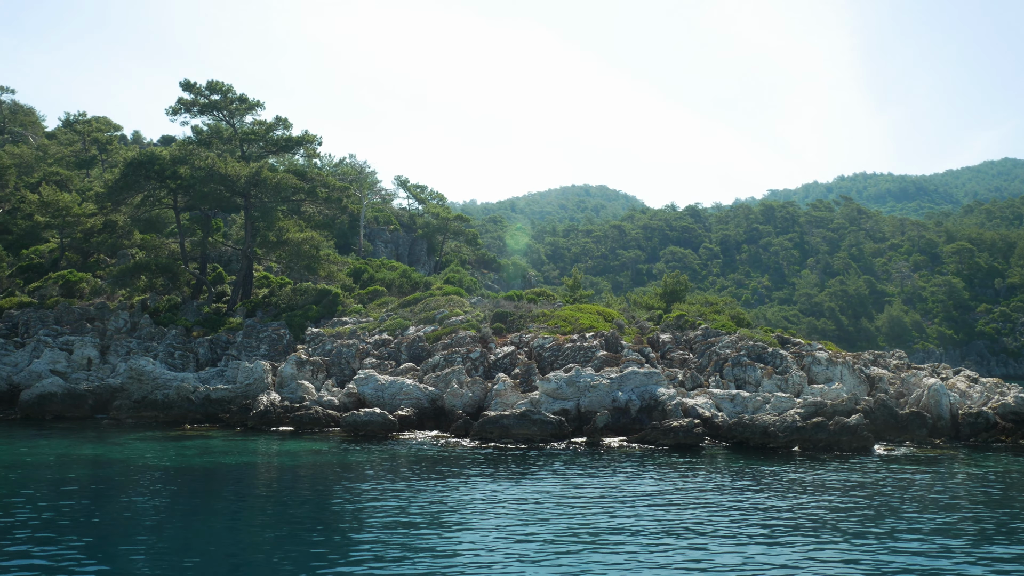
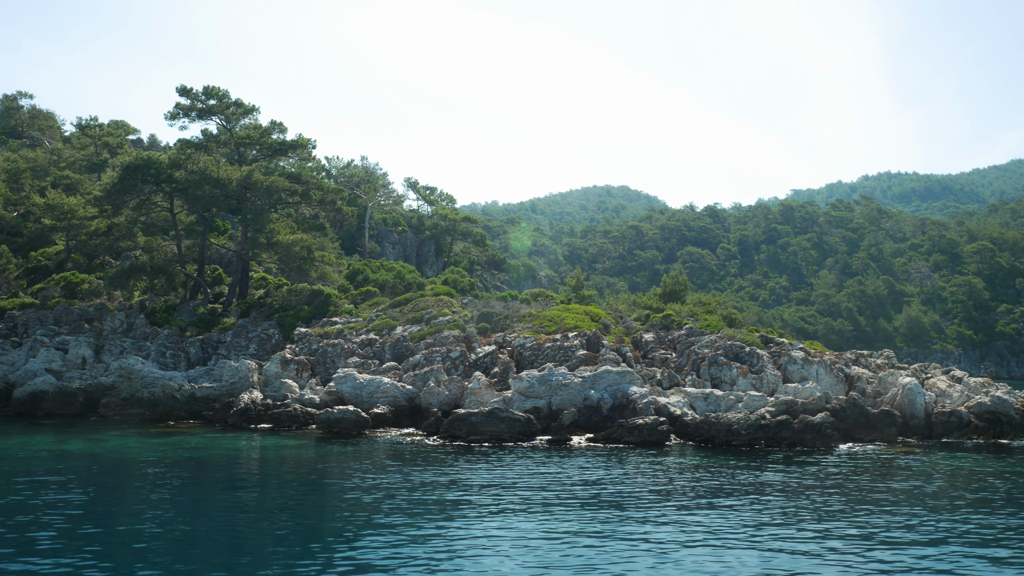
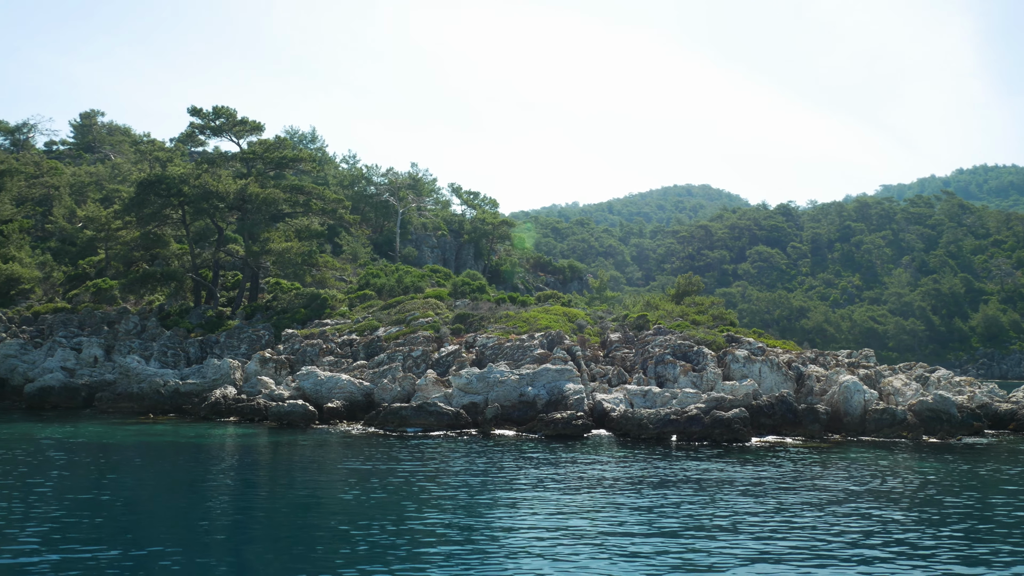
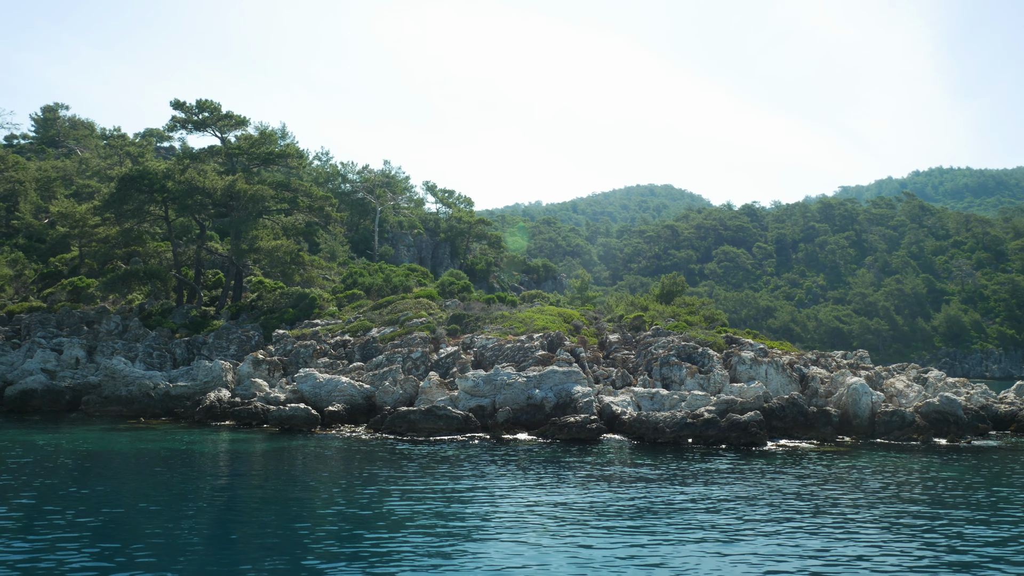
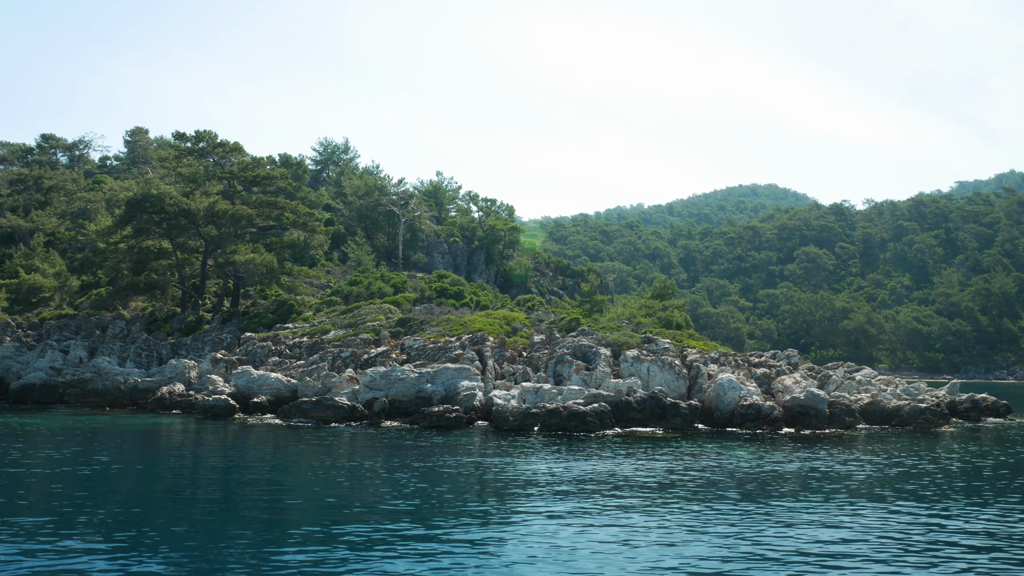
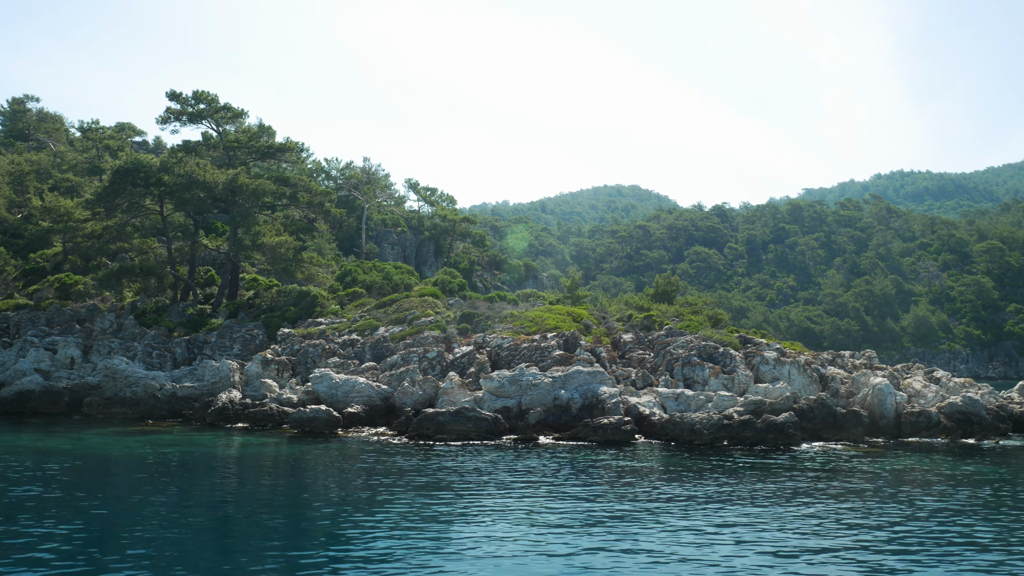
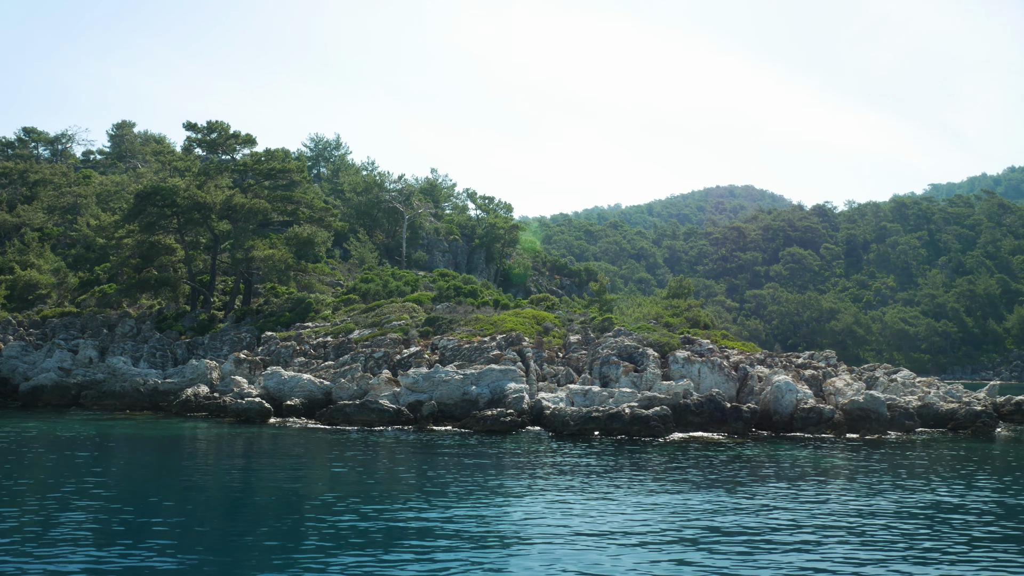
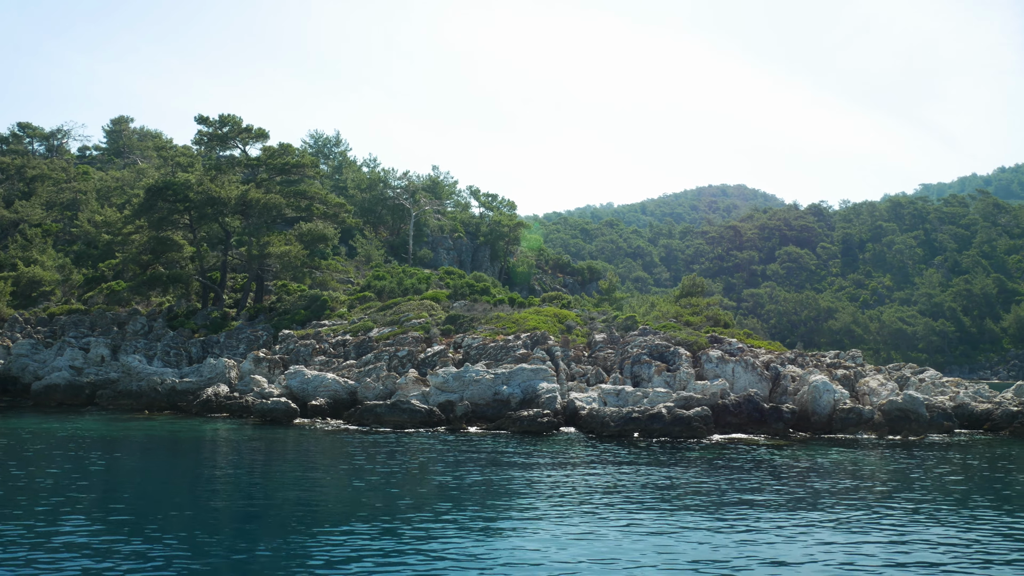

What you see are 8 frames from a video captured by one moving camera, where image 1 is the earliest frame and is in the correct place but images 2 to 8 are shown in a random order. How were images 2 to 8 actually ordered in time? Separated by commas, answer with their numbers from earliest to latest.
2, 6, 4, 3, 8, 7, 5
